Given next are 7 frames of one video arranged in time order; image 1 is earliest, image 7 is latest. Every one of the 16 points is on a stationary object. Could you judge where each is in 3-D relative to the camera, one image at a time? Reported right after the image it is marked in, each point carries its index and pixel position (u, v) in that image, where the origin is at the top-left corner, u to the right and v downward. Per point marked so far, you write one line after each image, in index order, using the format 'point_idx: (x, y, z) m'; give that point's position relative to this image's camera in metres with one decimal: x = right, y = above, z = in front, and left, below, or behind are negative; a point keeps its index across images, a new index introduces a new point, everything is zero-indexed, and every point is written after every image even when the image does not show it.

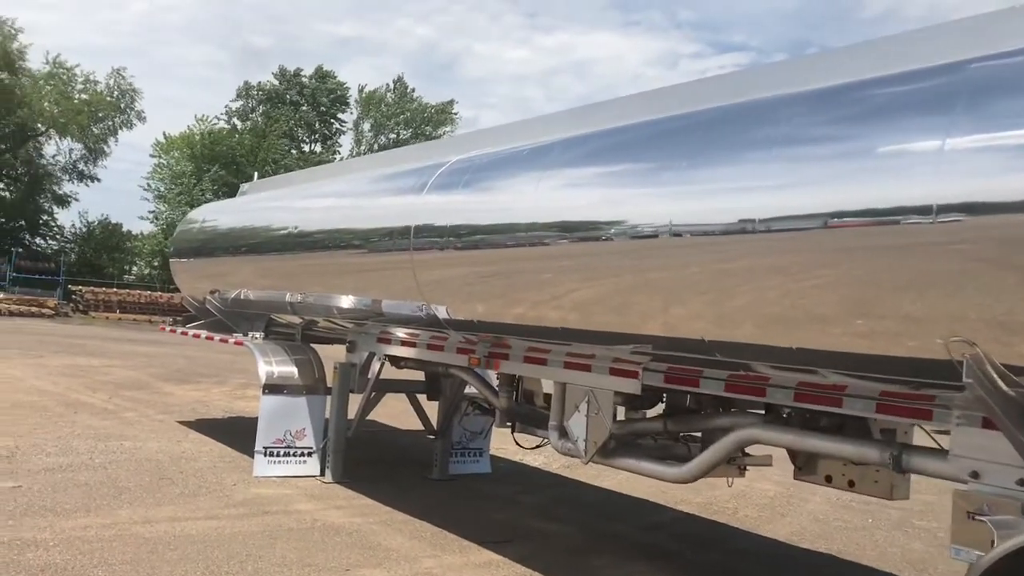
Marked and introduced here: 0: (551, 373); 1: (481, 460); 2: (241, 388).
0: (+0.2, -0.5, +5.1) m
1: (-0.3, -1.4, +7.8) m
2: (-3.9, -1.5, +13.8) m
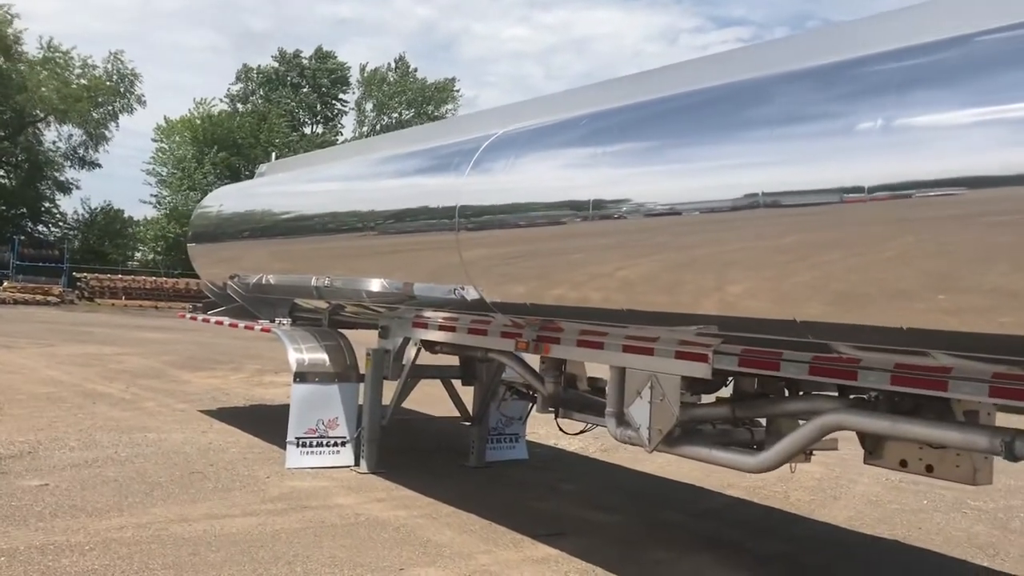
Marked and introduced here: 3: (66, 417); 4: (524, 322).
0: (+0.5, -0.3, +4.8) m
1: (0.0, -1.3, +7.5) m
2: (-3.6, -1.2, +13.6) m
3: (-3.9, -1.1, +8.3) m
4: (+0.1, -0.2, +5.4) m
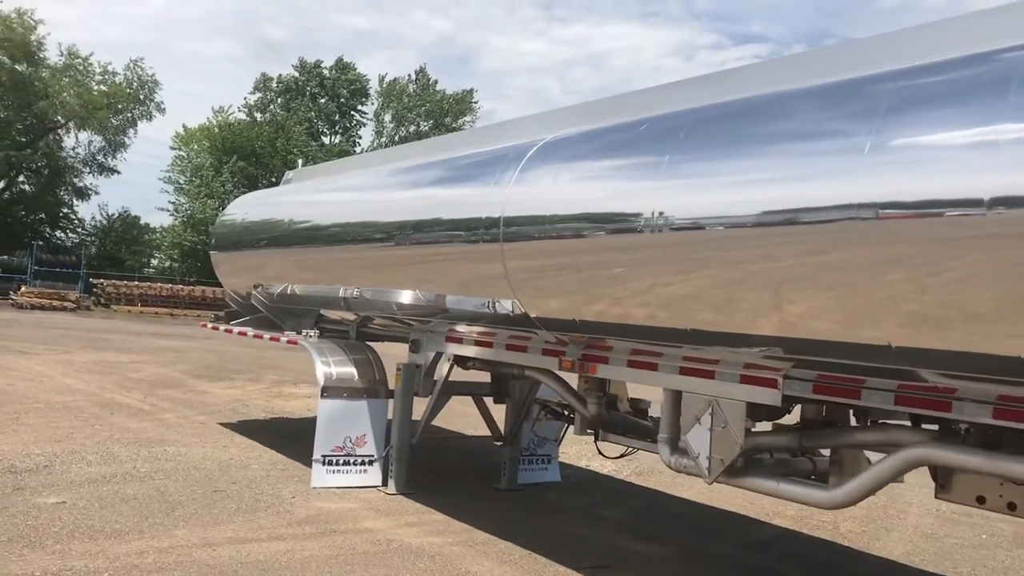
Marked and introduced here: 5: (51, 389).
0: (+0.7, -0.4, +4.5) m
1: (+0.3, -1.4, +7.2) m
2: (-3.3, -1.4, +13.3) m
3: (-3.6, -1.2, +8.0) m
4: (+0.3, -0.3, +5.1) m
5: (-5.2, -1.1, +10.7) m
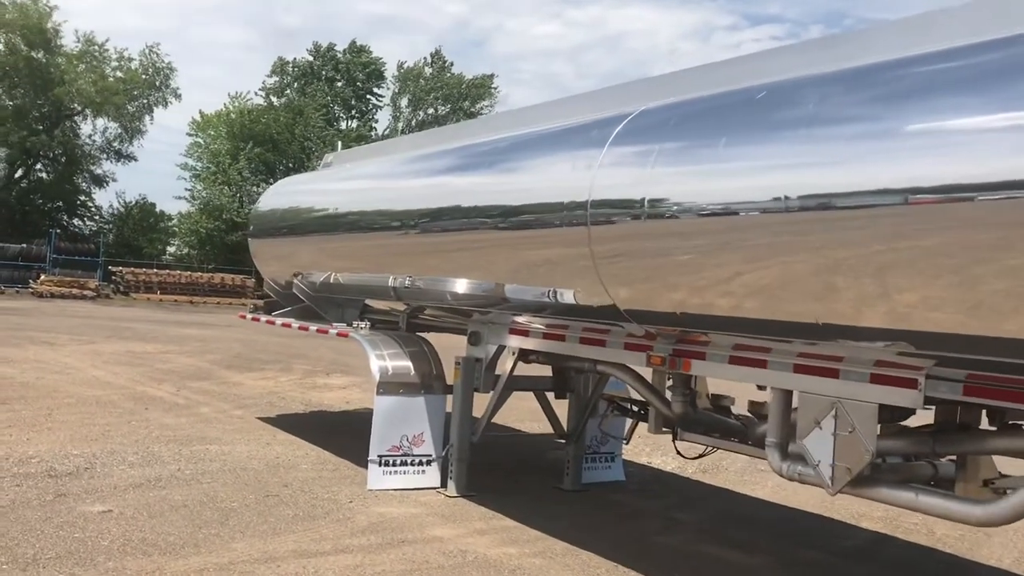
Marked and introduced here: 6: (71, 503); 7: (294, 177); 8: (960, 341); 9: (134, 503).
0: (+1.1, -0.4, +4.0) m
1: (+0.7, -1.3, +6.8) m
2: (-2.8, -1.2, +12.9) m
3: (-3.2, -1.1, +7.7) m
4: (+0.7, -0.2, +4.7) m
5: (-4.7, -1.0, +10.4) m
6: (-2.3, -1.1, +5.0) m
7: (-1.9, +1.0, +8.3) m
8: (+1.5, -0.2, +3.2) m
9: (-2.0, -1.1, +5.1) m
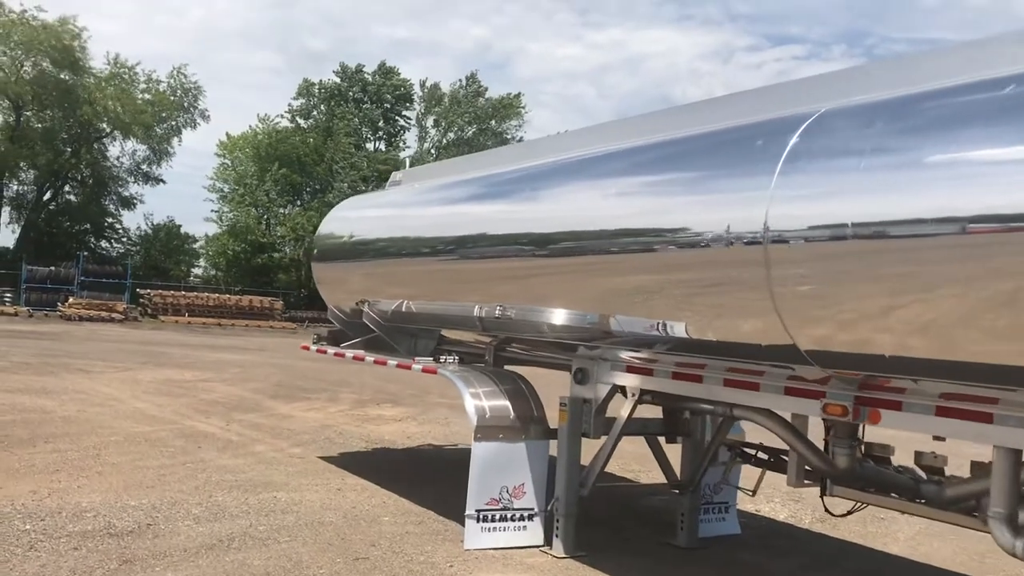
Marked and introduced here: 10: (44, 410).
0: (+1.7, -0.5, +3.3) m
1: (+1.4, -1.5, +6.1) m
2: (-2.0, -1.5, +12.3) m
3: (-2.5, -1.3, +7.0) m
4: (+1.3, -0.4, +4.0) m
5: (-4.0, -1.3, +9.7) m
6: (-1.7, -1.3, +4.3) m
7: (-1.2, +0.7, +7.7) m
8: (+2.1, -0.3, +2.5) m
9: (-1.4, -1.3, +4.4) m
10: (-4.8, -1.2, +9.7) m
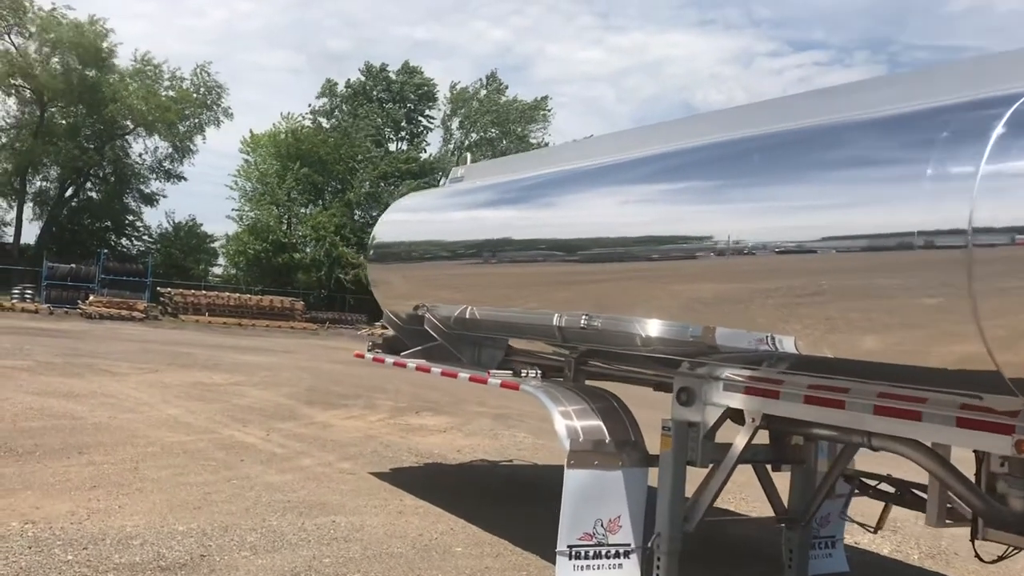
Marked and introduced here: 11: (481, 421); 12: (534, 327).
0: (+2.2, -0.6, +2.7) m
1: (+1.9, -1.5, +5.4) m
2: (-1.4, -1.6, +11.7) m
3: (-2.0, -1.3, +6.5) m
4: (+1.8, -0.4, +3.3) m
5: (-3.4, -1.3, +9.2) m
6: (-1.2, -1.3, +3.7) m
7: (-0.7, +0.7, +7.1) m
8: (+2.5, -0.3, +1.8) m
9: (-0.9, -1.3, +3.8) m
10: (-4.2, -1.2, +9.1) m
11: (-0.4, -1.6, +11.7) m
12: (+0.1, -0.2, +5.9) m
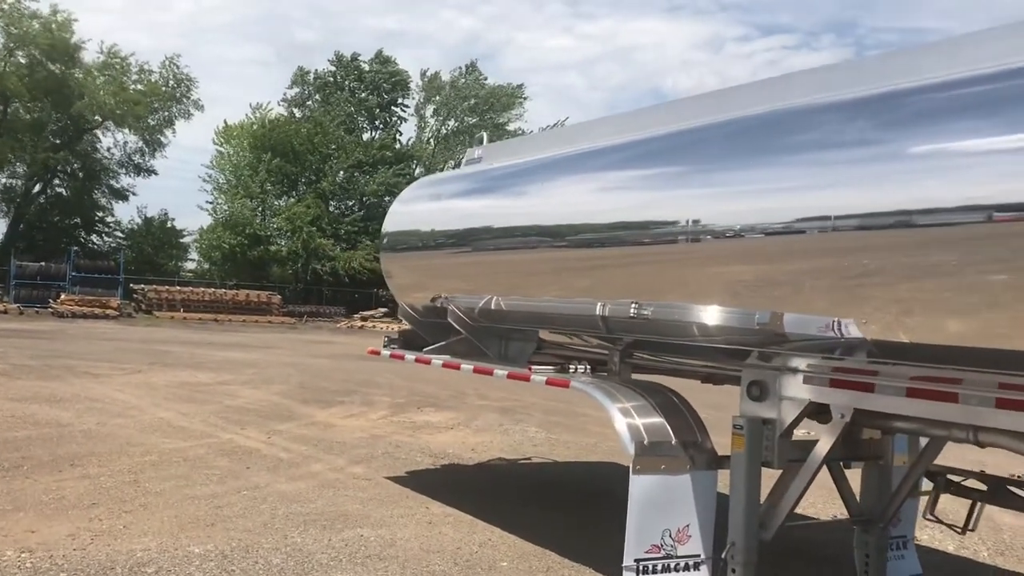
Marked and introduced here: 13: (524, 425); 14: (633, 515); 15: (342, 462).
0: (+2.5, -0.5, +2.3) m
1: (+2.1, -1.4, +5.0) m
2: (-1.3, -1.5, +11.2) m
3: (-1.8, -1.3, +5.9) m
4: (+2.1, -0.3, +2.9) m
5: (-3.3, -1.3, +8.6) m
6: (-0.9, -1.3, +3.2) m
7: (-0.5, +0.8, +6.6) m
8: (+2.9, -0.3, +1.4) m
9: (-0.6, -1.3, +3.3) m
10: (-4.1, -1.2, +8.5) m
11: (-0.3, -1.5, +11.2) m
12: (+0.4, -0.2, +5.4) m
13: (+0.1, -1.5, +10.6) m
14: (+0.5, -1.0, +4.2) m
15: (-1.3, -1.4, +7.4) m
